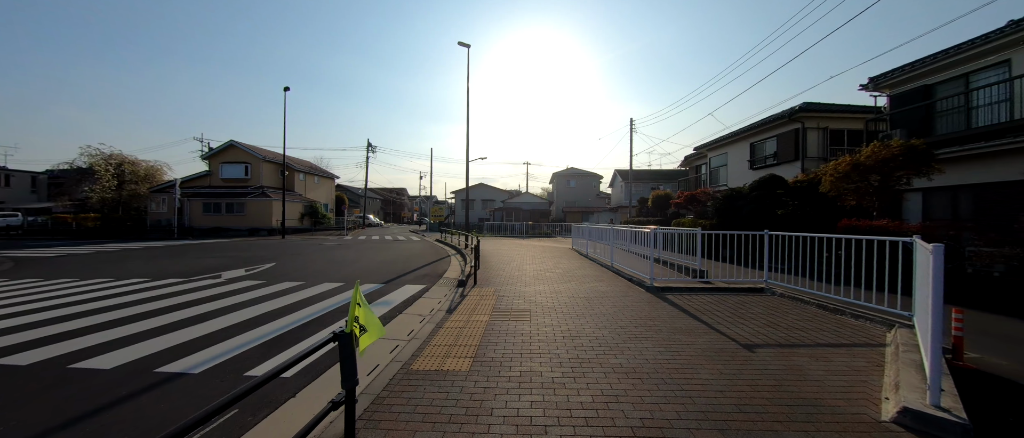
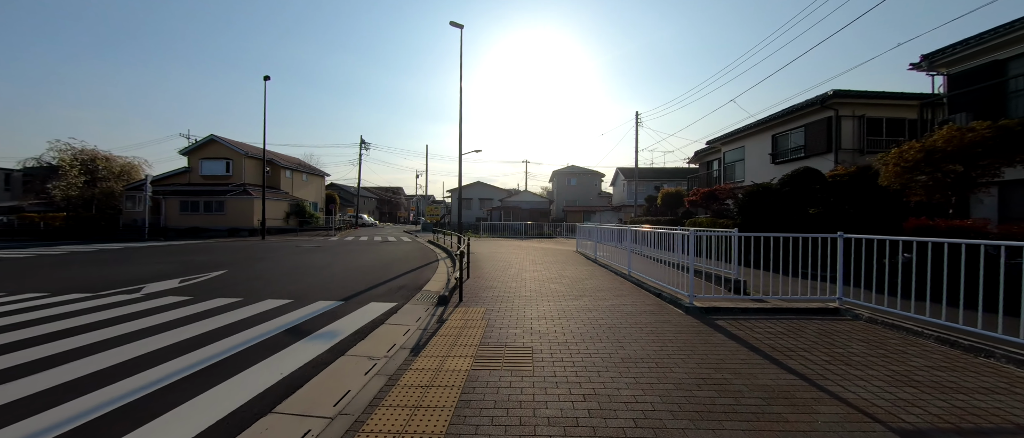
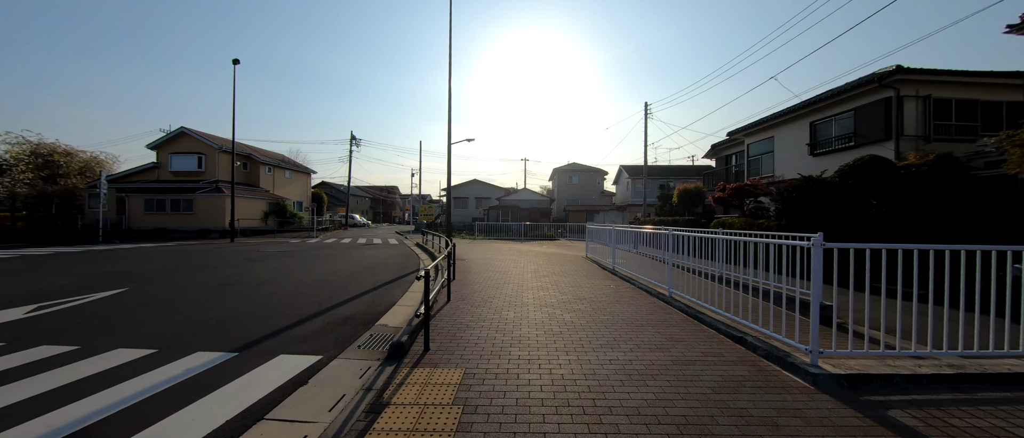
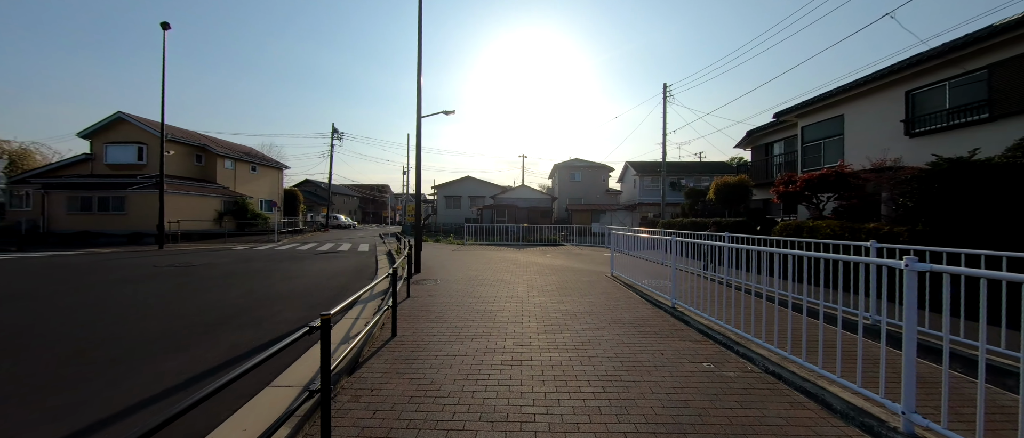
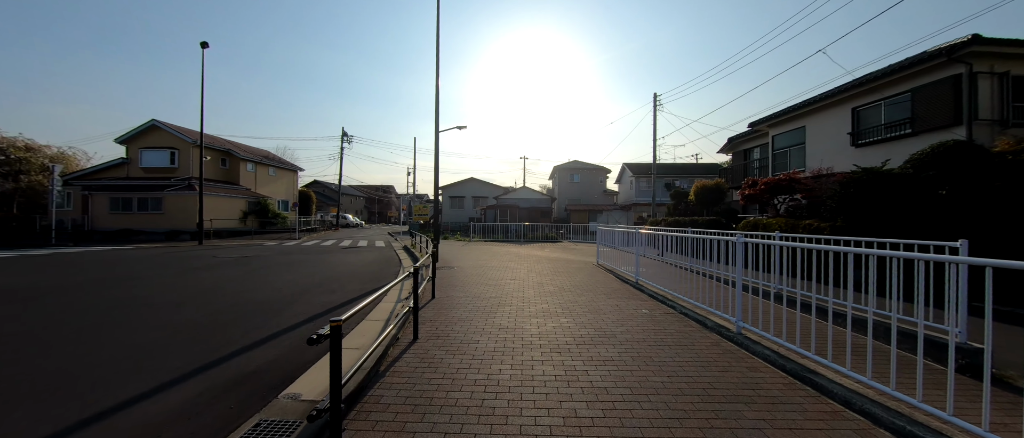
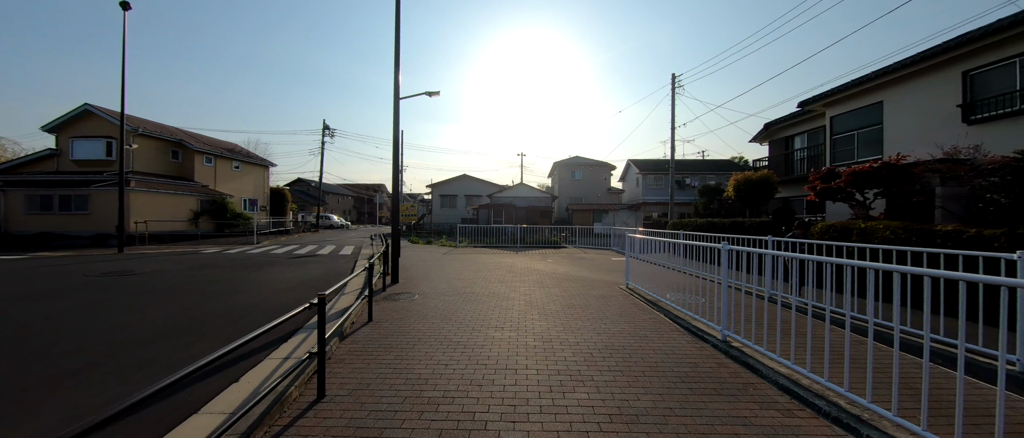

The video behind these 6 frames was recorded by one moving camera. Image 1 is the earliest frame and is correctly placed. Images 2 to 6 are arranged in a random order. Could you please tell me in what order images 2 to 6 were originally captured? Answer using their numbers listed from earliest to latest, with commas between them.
2, 3, 5, 4, 6
